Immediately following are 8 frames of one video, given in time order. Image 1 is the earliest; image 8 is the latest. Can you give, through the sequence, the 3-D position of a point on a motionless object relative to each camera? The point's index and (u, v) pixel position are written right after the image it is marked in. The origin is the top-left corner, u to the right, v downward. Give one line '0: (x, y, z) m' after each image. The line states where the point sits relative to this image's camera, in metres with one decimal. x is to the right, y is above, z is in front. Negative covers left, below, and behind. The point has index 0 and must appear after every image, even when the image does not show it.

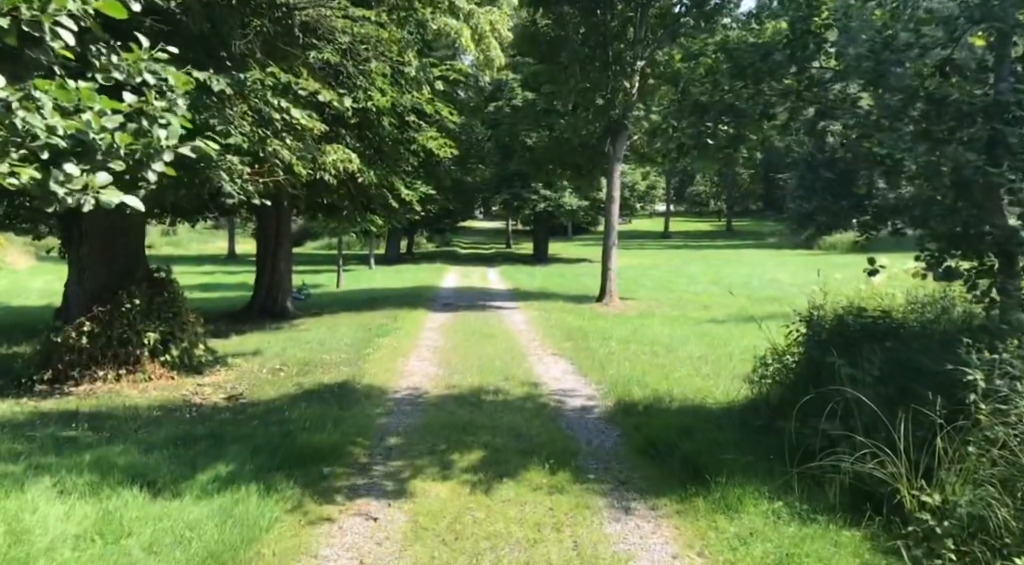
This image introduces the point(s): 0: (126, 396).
0: (-4.1, -1.2, +9.2) m
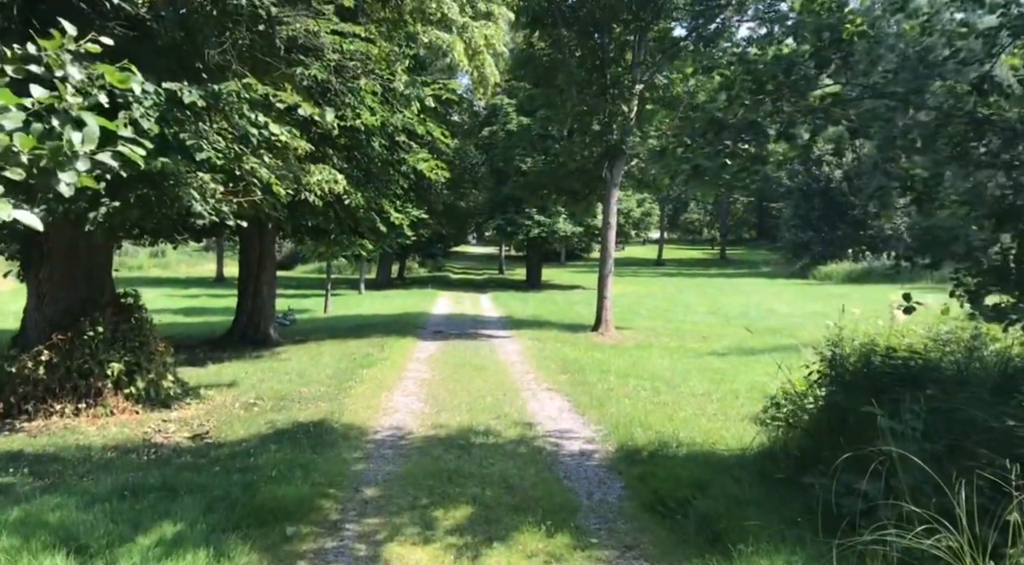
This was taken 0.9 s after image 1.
0: (-4.2, -1.5, +8.4) m
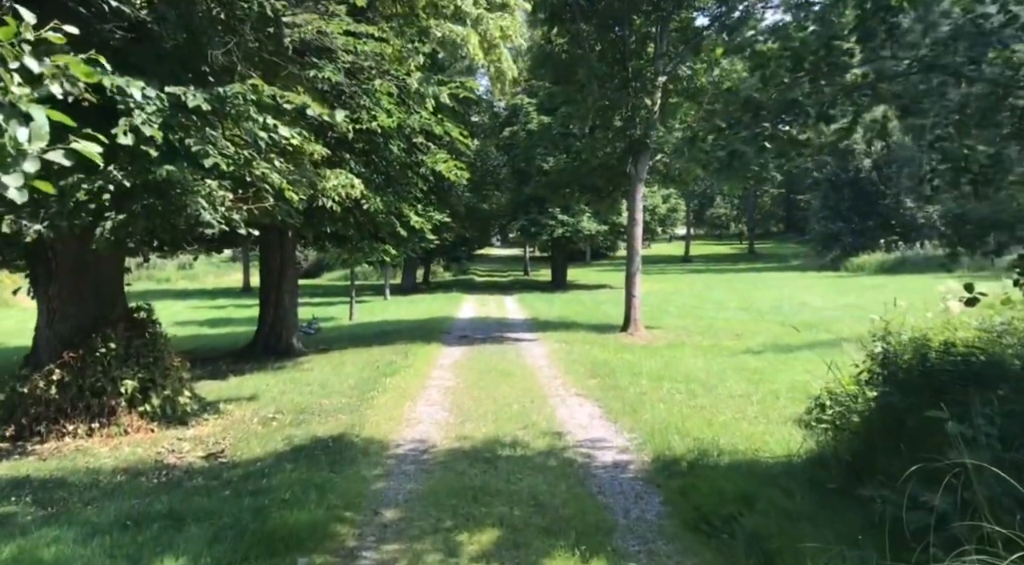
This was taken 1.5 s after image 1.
0: (-3.9, -1.6, +8.1) m
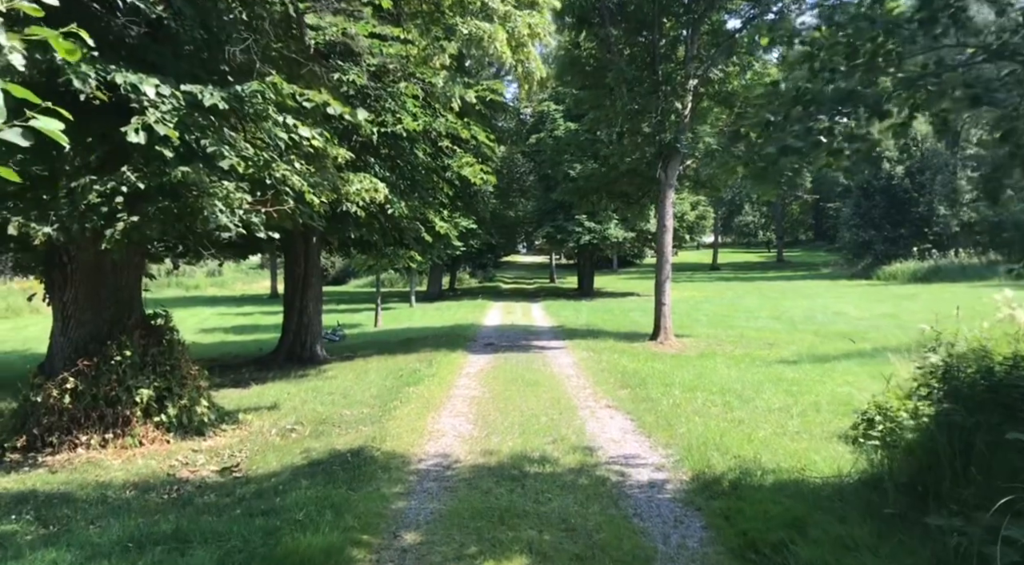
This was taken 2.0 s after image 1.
0: (-3.7, -1.7, +7.8) m
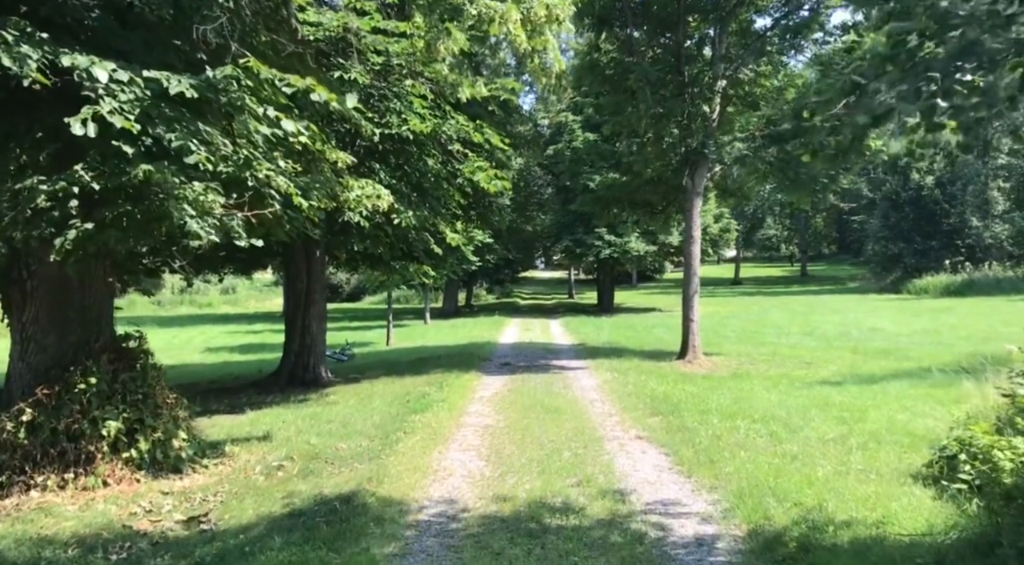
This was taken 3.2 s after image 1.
0: (-3.5, -1.8, +6.7) m
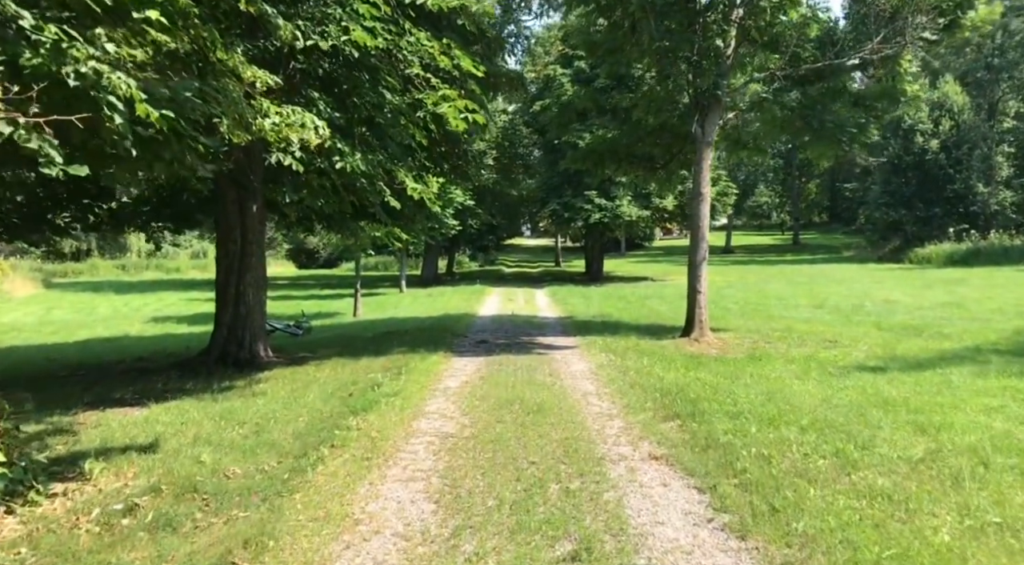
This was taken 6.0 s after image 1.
0: (-3.7, -1.6, +4.0) m
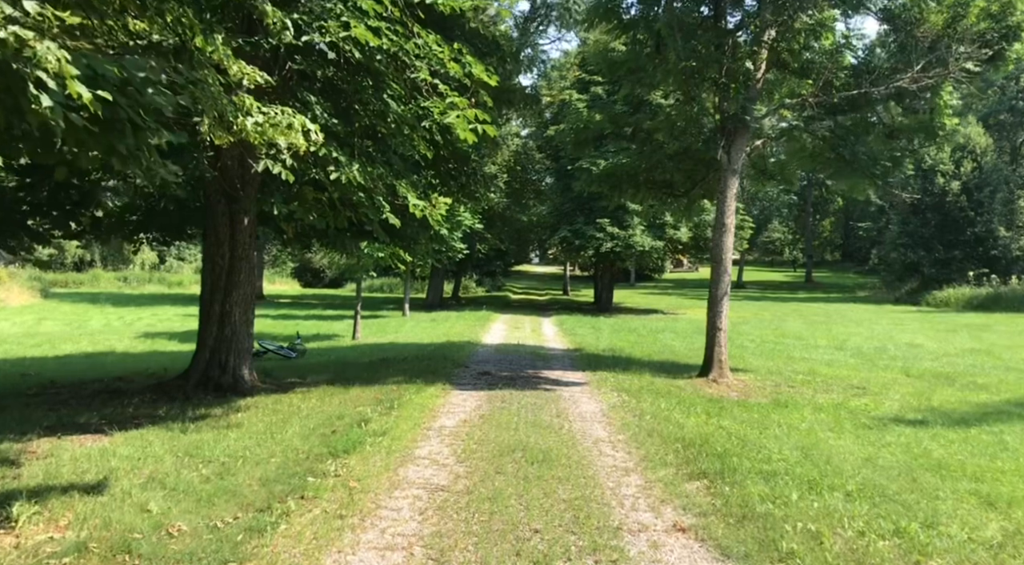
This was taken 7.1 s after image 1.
0: (-3.8, -1.5, +3.0) m
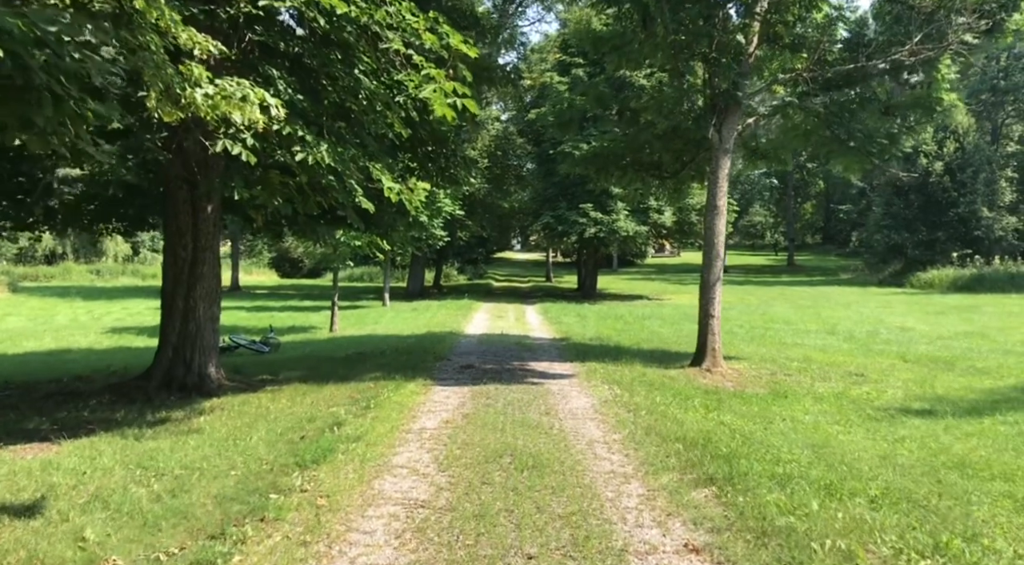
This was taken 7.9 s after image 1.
0: (-3.8, -1.6, +2.3) m
